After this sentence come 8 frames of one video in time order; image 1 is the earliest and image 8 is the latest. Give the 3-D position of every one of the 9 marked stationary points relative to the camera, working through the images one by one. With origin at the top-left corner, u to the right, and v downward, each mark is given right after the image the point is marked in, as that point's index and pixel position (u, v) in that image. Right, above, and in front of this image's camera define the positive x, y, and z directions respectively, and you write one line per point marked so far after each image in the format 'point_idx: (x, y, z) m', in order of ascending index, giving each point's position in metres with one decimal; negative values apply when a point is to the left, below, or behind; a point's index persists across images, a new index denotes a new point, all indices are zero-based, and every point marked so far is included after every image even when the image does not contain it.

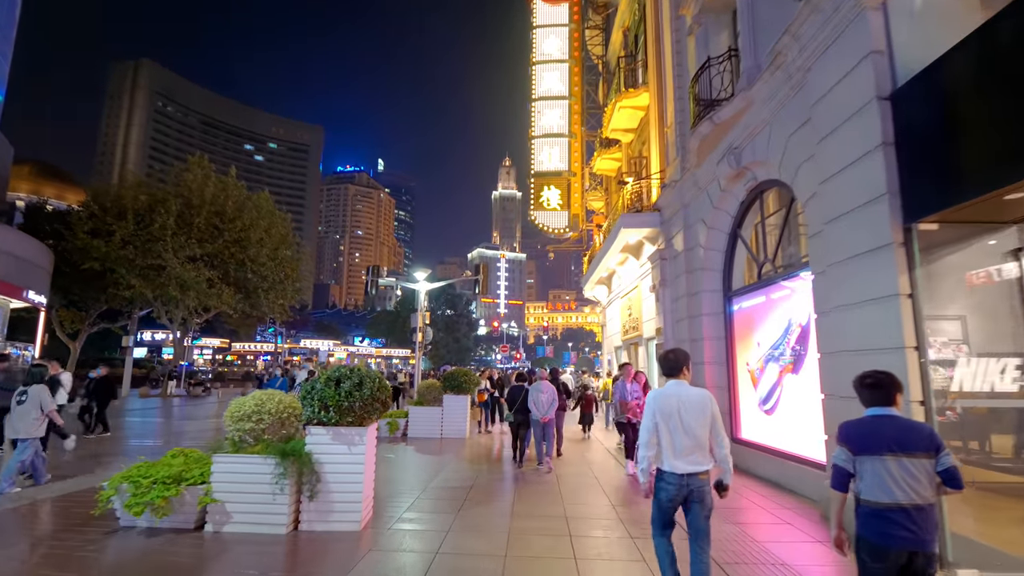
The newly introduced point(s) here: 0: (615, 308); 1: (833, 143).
0: (+3.6, -0.6, +18.4) m
1: (+3.7, +1.7, +6.1) m
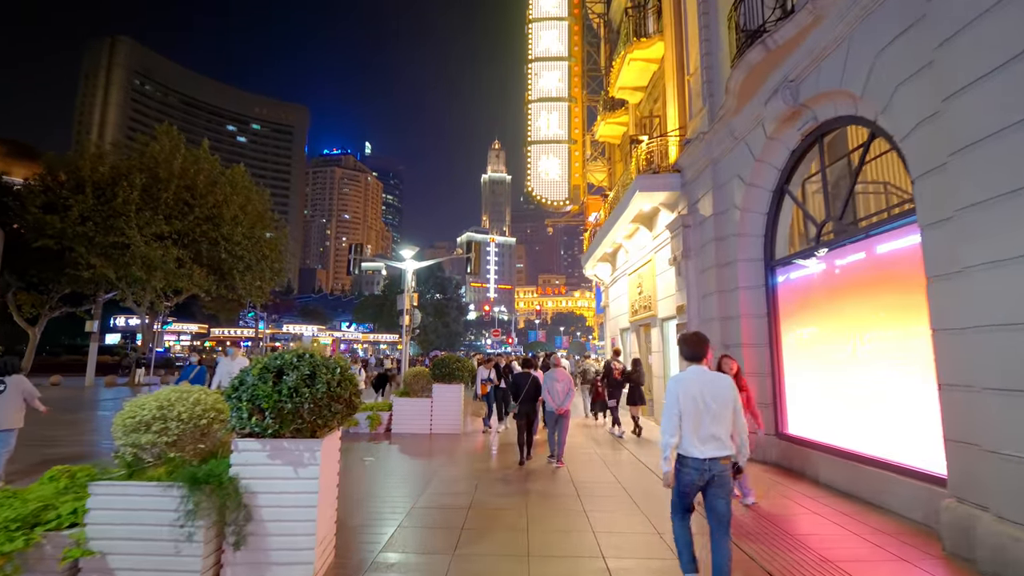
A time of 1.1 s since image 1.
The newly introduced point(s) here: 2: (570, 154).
0: (+3.5, +0.1, +16.8) m
1: (+3.8, +2.1, +4.4) m
2: (+2.1, +4.9, +19.2) m
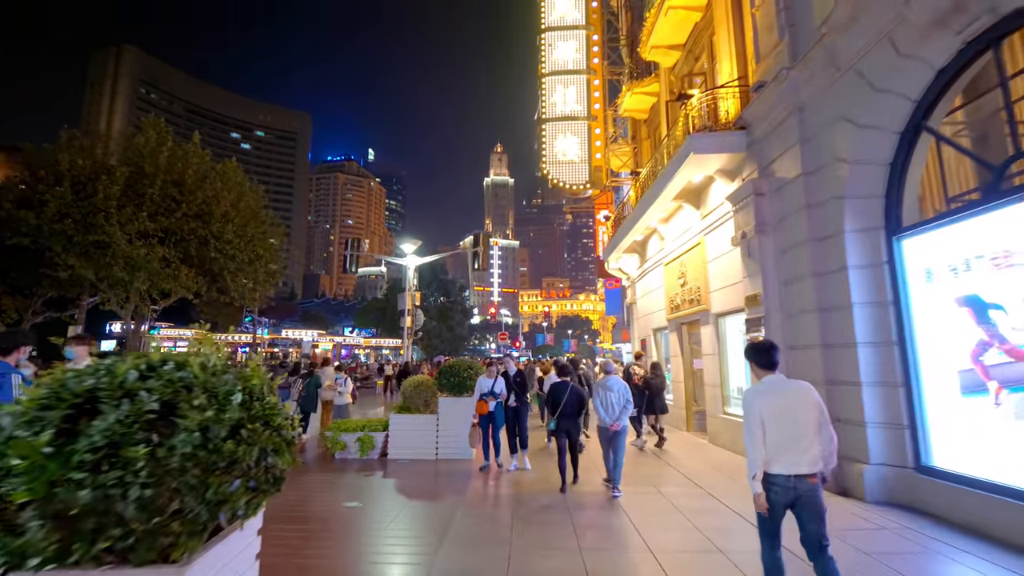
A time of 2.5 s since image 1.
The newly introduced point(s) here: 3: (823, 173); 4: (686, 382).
0: (+4.0, +0.3, +14.5) m
1: (+4.2, +2.4, +2.2) m
2: (+2.5, +5.1, +17.0) m
3: (+4.2, +1.5, +7.1) m
4: (+4.1, -2.3, +12.5) m
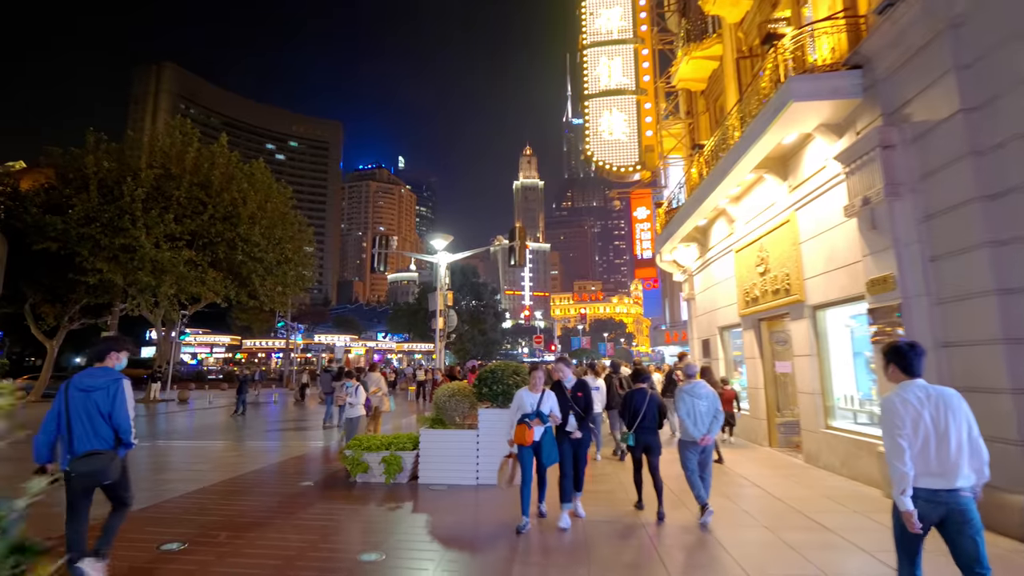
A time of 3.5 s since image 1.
0: (+5.0, +0.5, +12.6) m
1: (+4.5, +2.7, +0.3) m
2: (+3.7, +5.2, +15.2) m
3: (+4.8, +1.8, +5.2) m
4: (+5.1, -2.1, +10.6) m
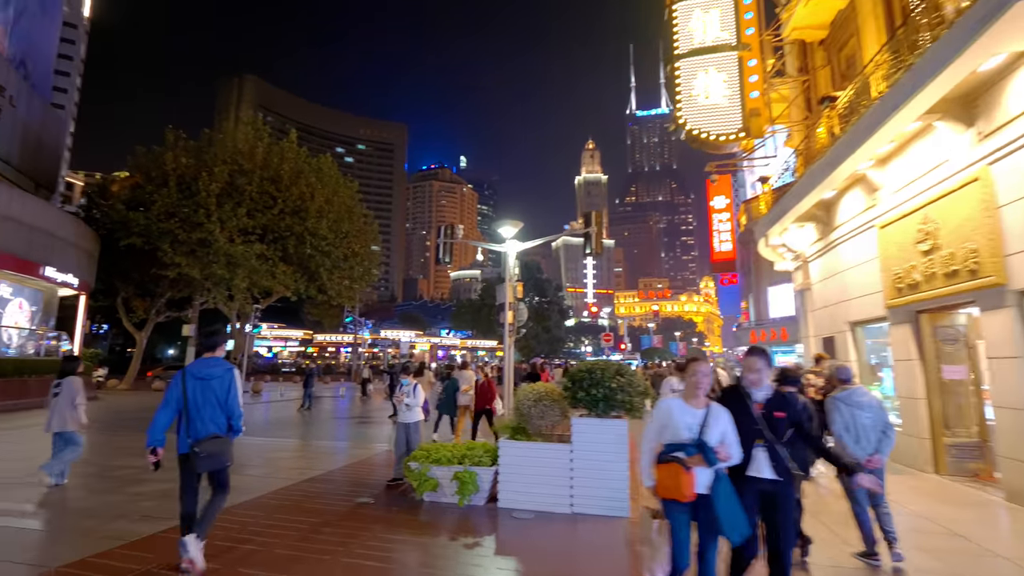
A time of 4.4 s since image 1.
0: (+6.7, +0.8, +10.3) m
1: (+4.8, +2.9, -1.8) m
2: (+5.7, +5.5, +13.1) m
3: (+5.7, +2.1, +3.0) m
4: (+6.6, -1.8, +8.3) m
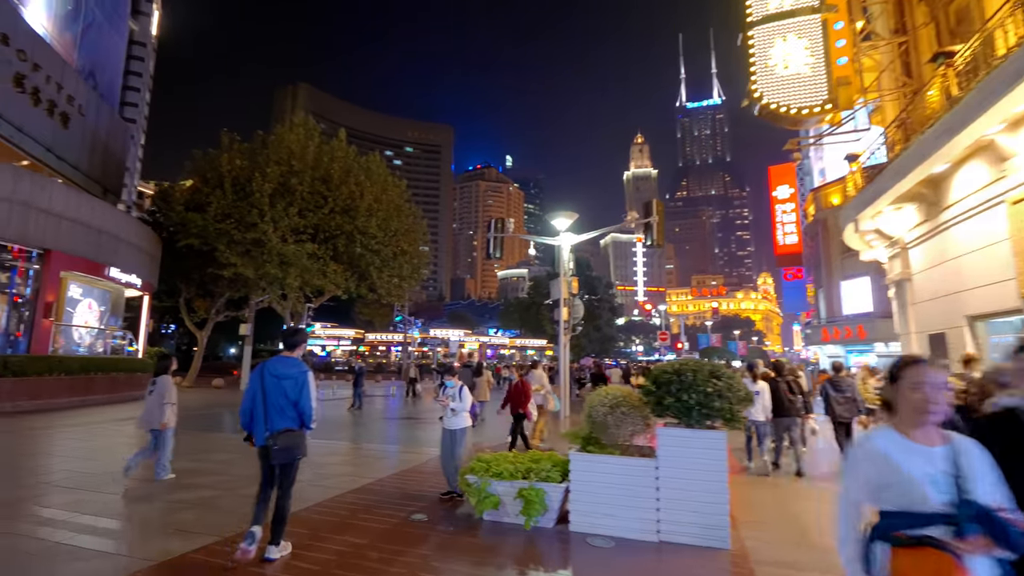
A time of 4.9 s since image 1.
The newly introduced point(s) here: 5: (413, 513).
0: (+7.8, +1.0, +8.8) m
1: (+4.8, +3.1, -3.1) m
2: (+6.9, +5.7, +11.7) m
3: (+6.1, +2.2, +1.6) m
4: (+7.5, -1.6, +6.9) m
5: (-1.1, -2.6, +6.0) m
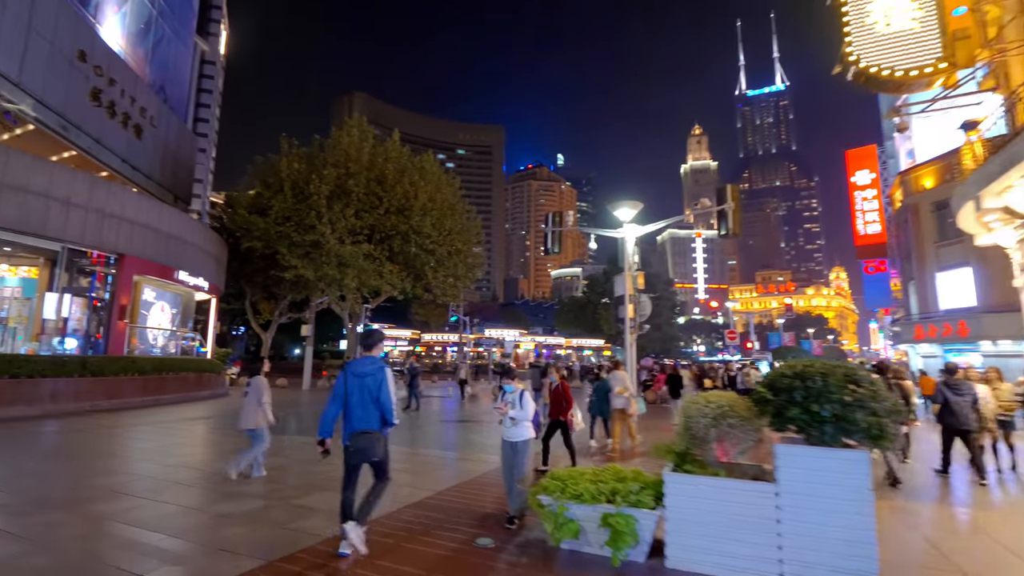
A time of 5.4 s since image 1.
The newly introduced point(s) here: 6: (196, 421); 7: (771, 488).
0: (+8.8, +1.2, +7.2) m
1: (+4.5, +3.3, -4.4) m
2: (+8.1, +5.9, +10.1) m
3: (+6.3, +2.4, +0.2) m
4: (+8.3, -1.4, +5.2) m
5: (-0.3, -2.5, +5.2) m
6: (-9.6, -4.0, +16.0) m
7: (+2.0, -1.6, +4.2) m
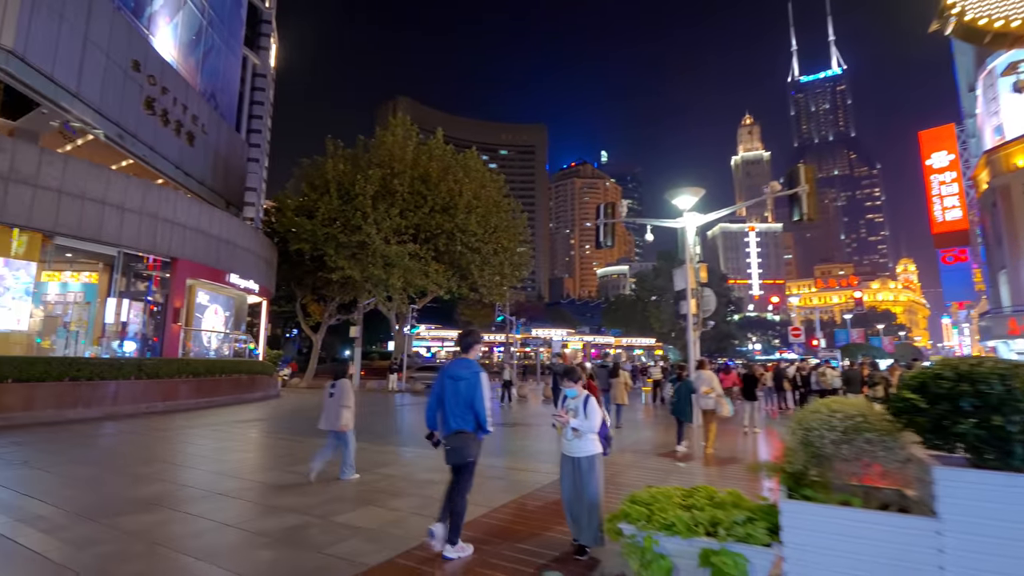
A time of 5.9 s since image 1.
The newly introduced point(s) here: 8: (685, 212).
0: (+9.4, +1.5, +5.6) m
1: (+4.2, +3.4, -5.5) m
2: (+9.0, +6.2, +8.6) m
3: (+6.4, +2.7, -1.2) m
4: (+8.9, -1.1, +3.7) m
5: (+0.3, -2.4, +4.5) m
6: (-8.0, -4.1, +15.9) m
7: (+2.5, -1.4, +3.2) m
8: (+4.9, +2.2, +15.0) m
